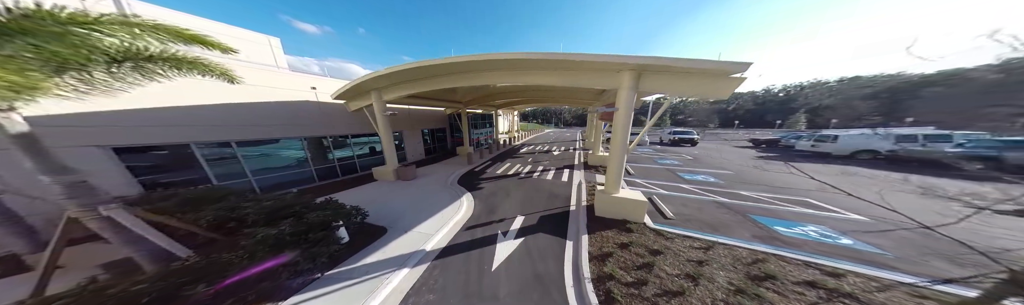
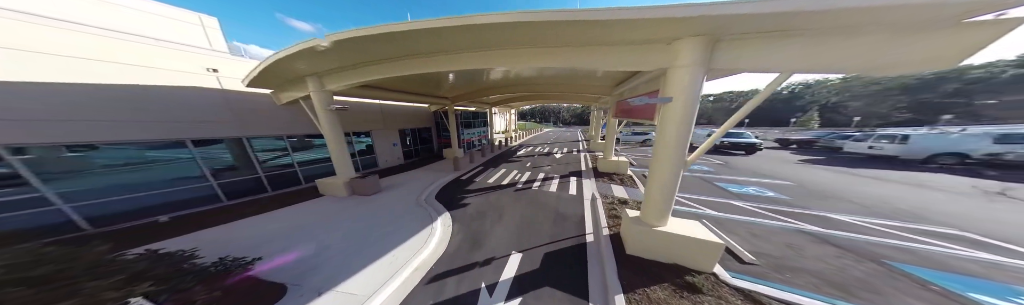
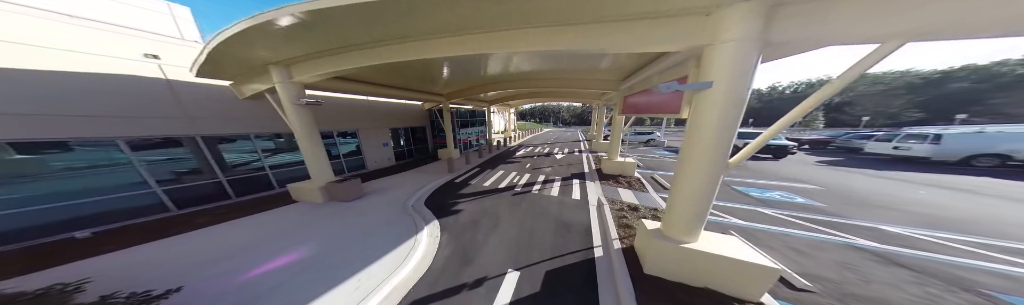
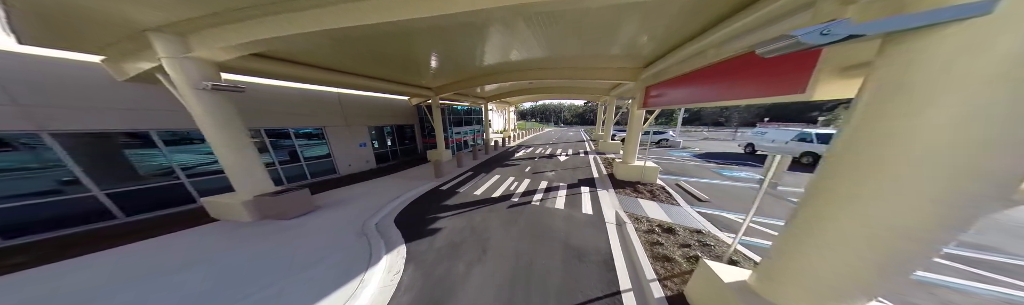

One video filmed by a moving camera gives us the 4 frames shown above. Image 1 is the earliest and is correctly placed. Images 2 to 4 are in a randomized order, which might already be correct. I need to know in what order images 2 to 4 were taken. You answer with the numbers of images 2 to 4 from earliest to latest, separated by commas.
2, 3, 4
